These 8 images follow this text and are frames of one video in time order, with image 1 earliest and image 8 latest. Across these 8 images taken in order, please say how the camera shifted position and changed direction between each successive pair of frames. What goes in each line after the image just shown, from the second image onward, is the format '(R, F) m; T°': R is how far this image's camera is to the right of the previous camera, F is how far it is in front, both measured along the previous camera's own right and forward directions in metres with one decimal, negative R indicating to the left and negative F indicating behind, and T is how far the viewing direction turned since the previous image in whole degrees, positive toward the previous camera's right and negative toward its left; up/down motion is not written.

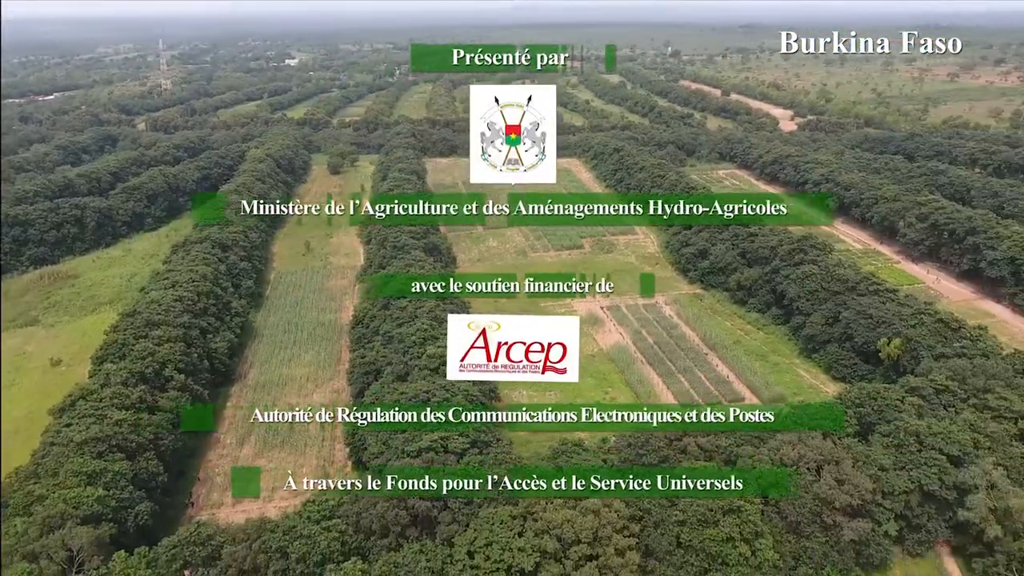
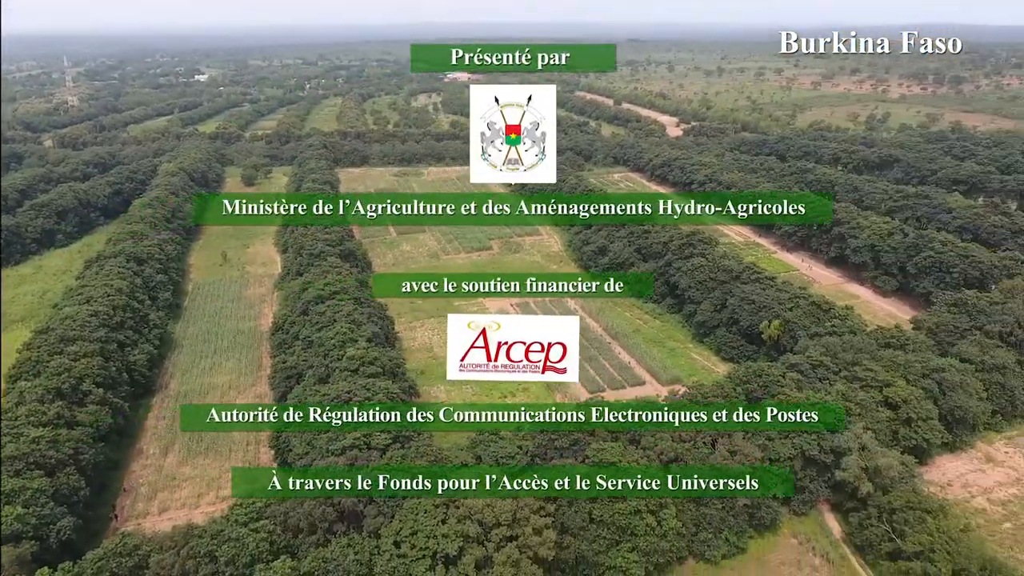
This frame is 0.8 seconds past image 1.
(+0.7, -1.0) m; +5°
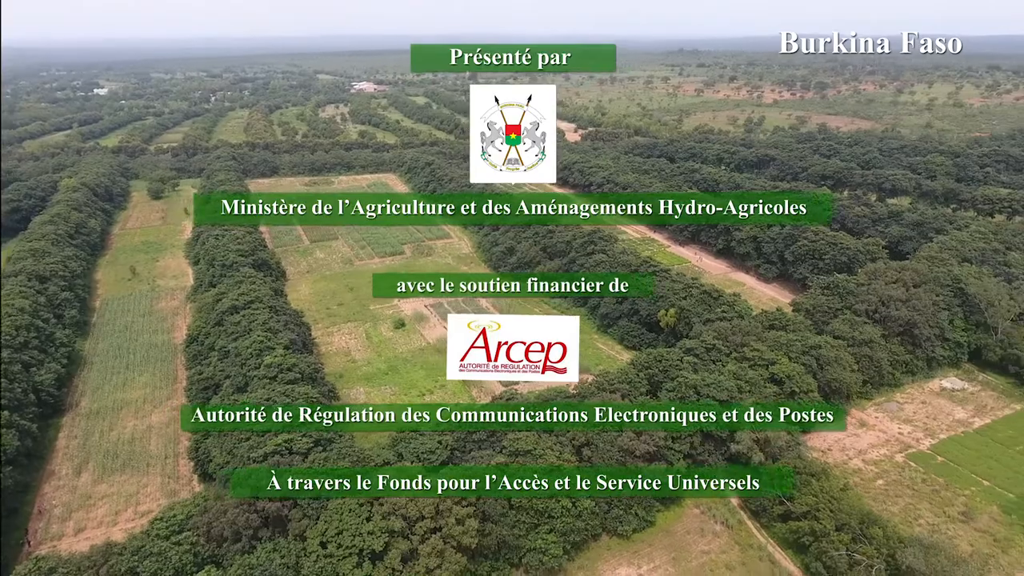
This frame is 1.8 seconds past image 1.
(+0.5, -0.9) m; +6°
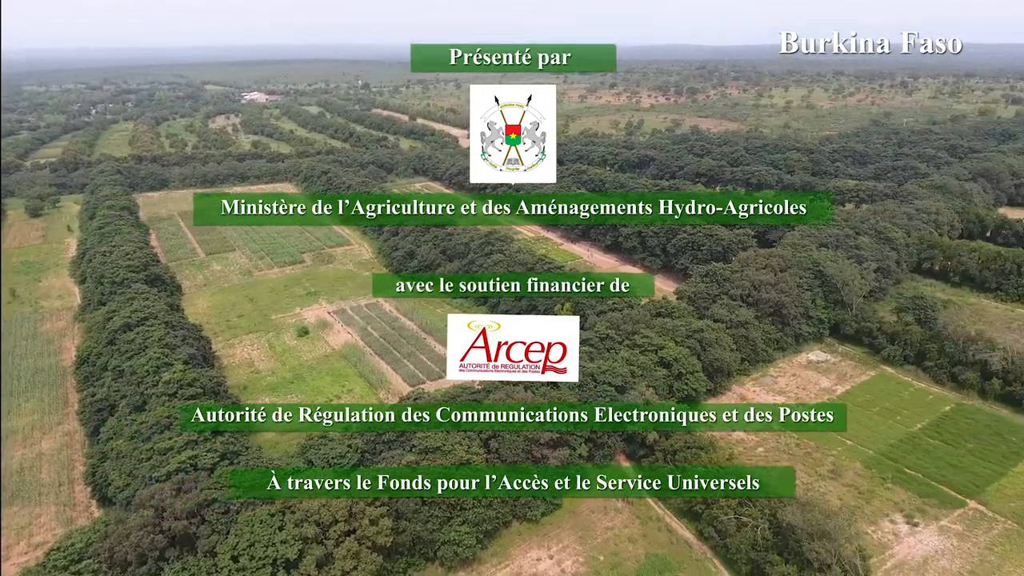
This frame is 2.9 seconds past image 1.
(+0.3, -0.8) m; +8°
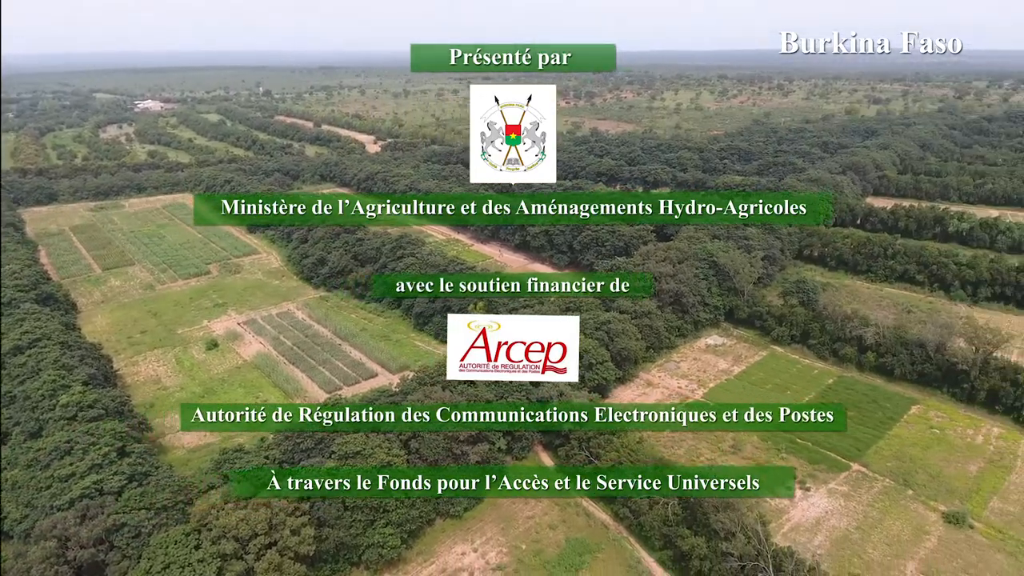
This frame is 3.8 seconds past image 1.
(+0.1, -0.5) m; +7°
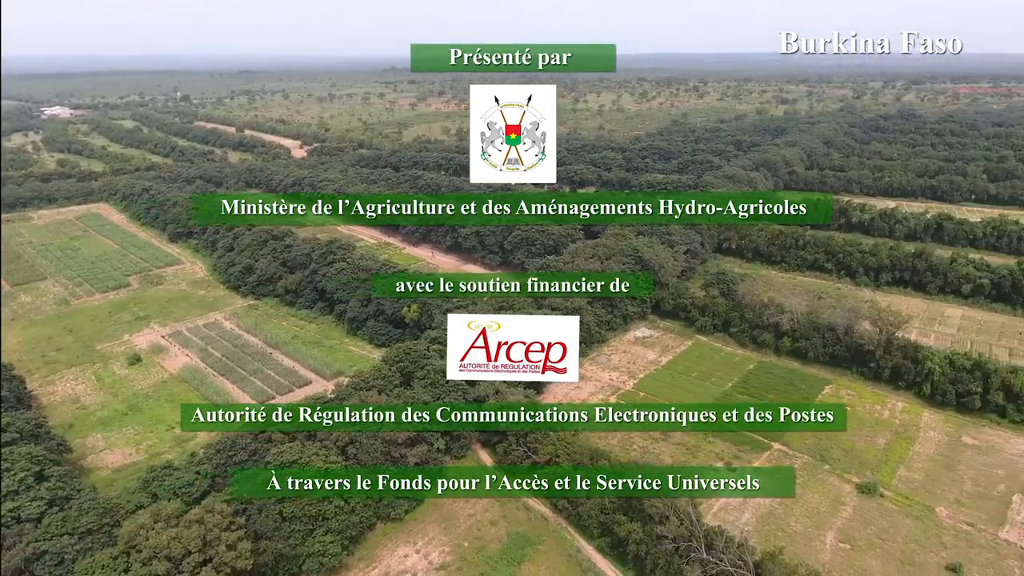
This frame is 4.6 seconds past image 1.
(0.0, -0.3) m; +6°
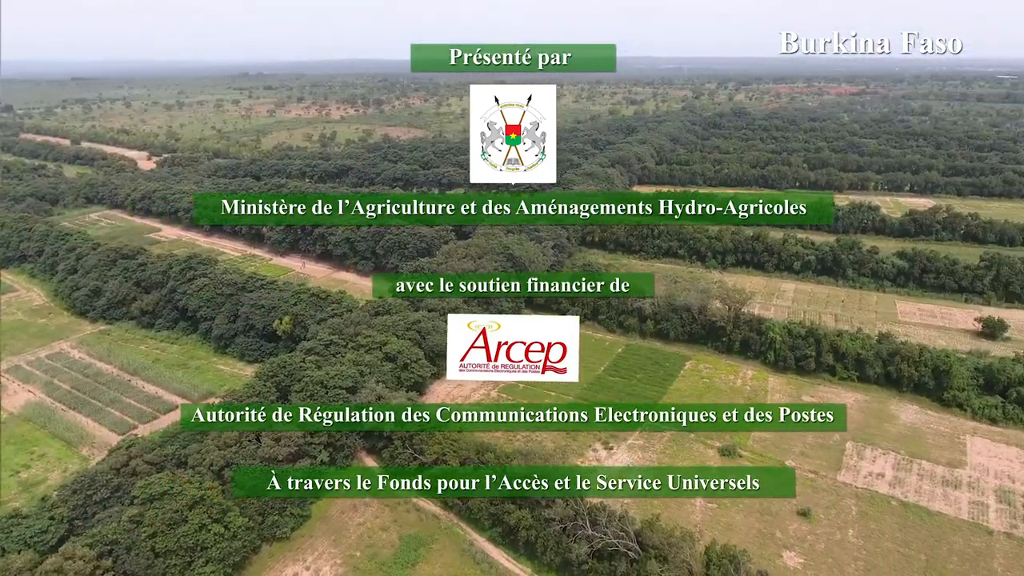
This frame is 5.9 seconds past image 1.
(0.0, -0.4) m; +11°
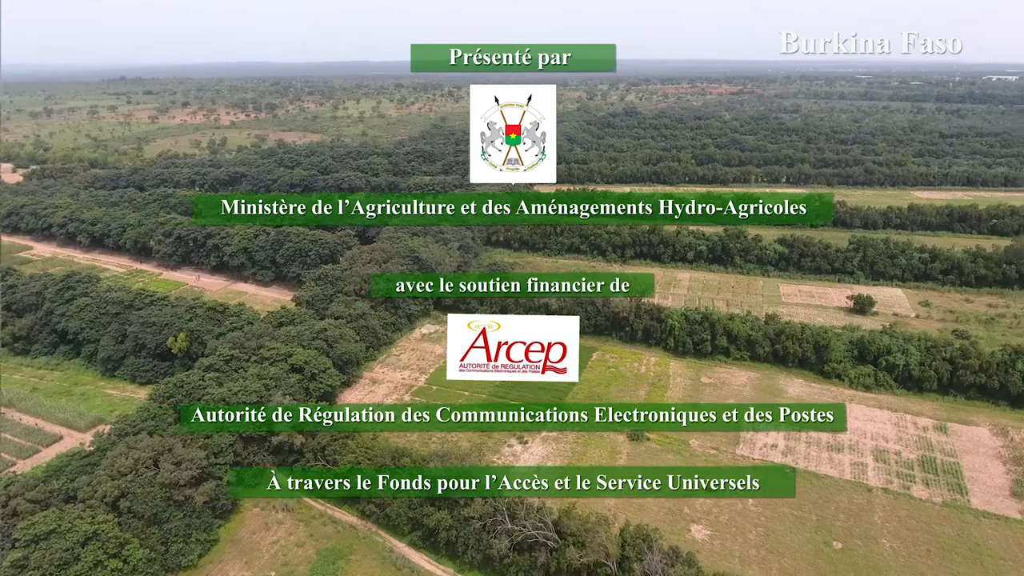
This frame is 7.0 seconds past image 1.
(0.0, -0.2) m; +8°
